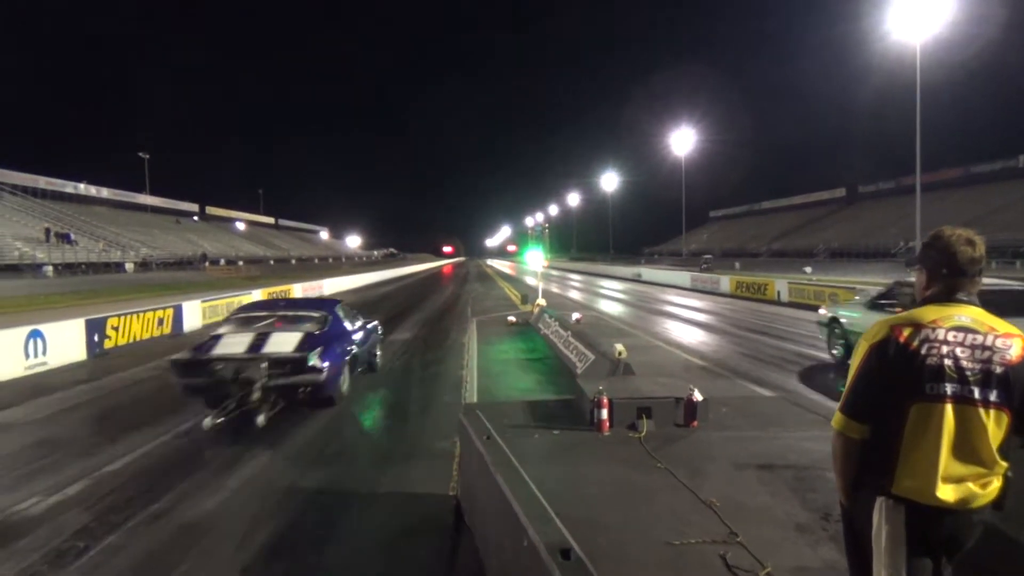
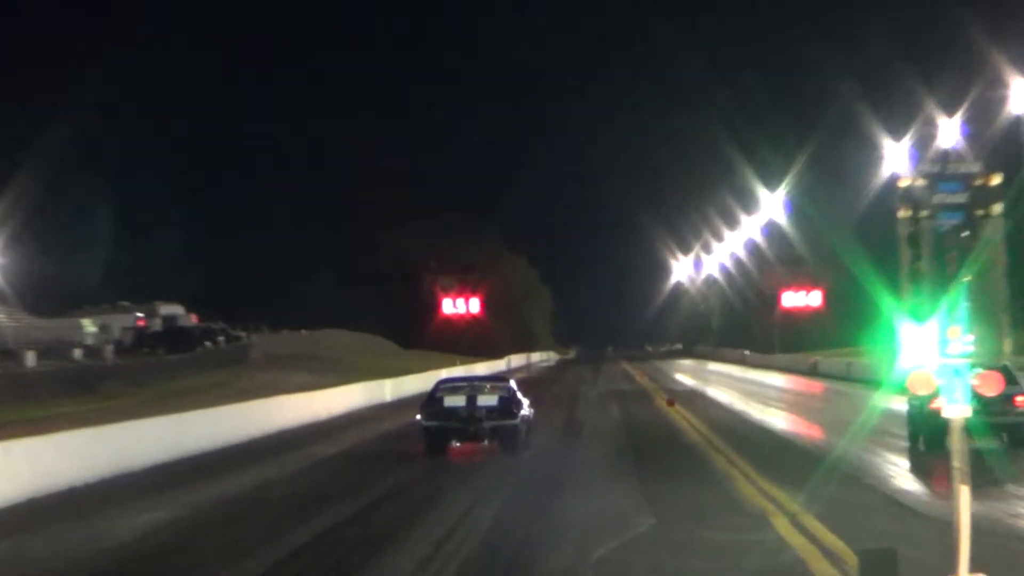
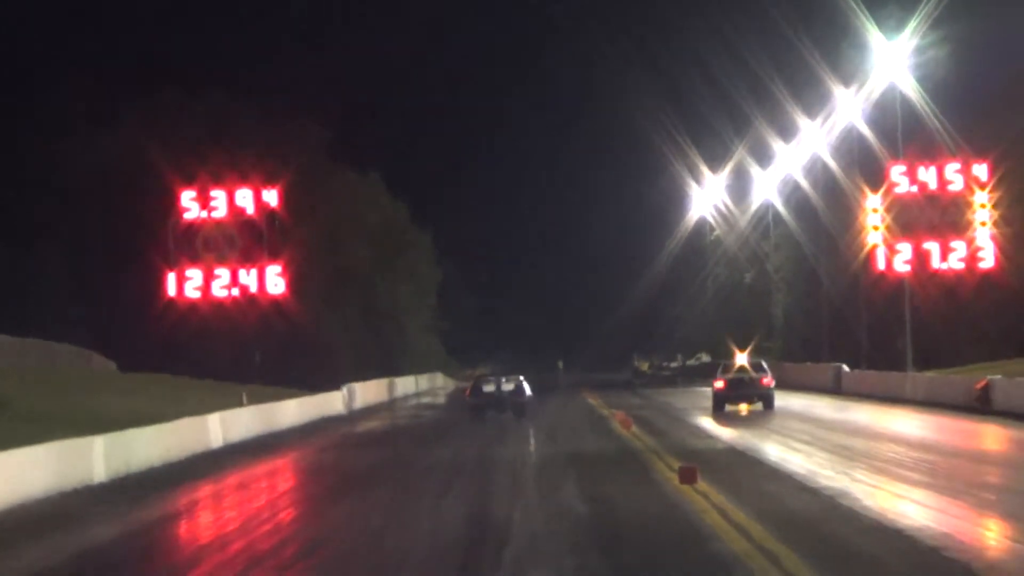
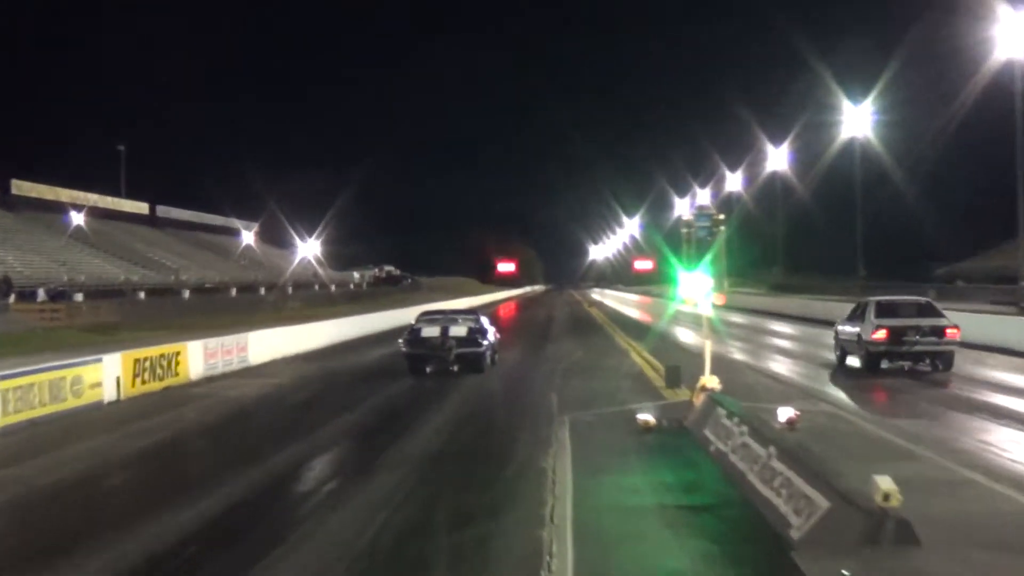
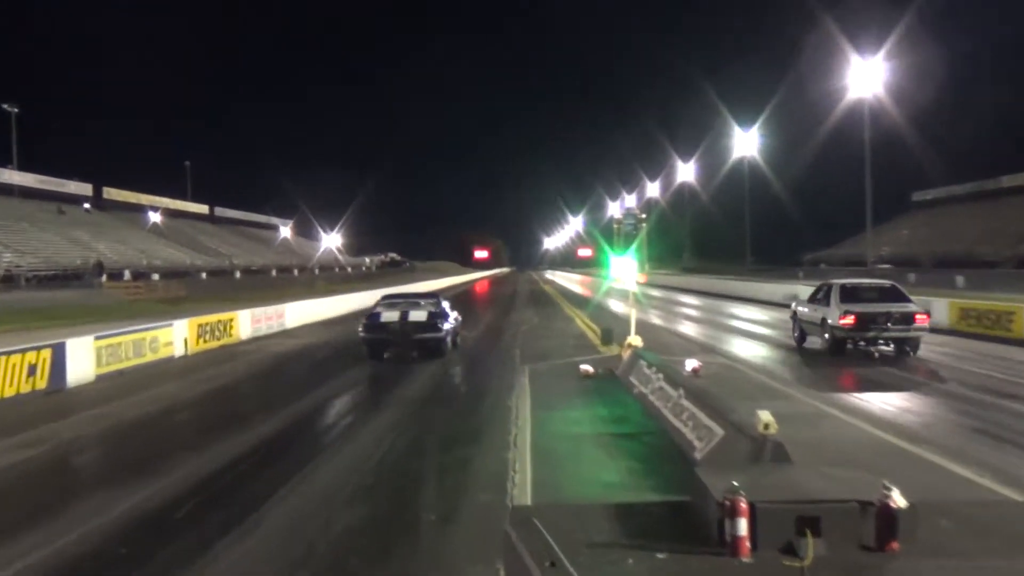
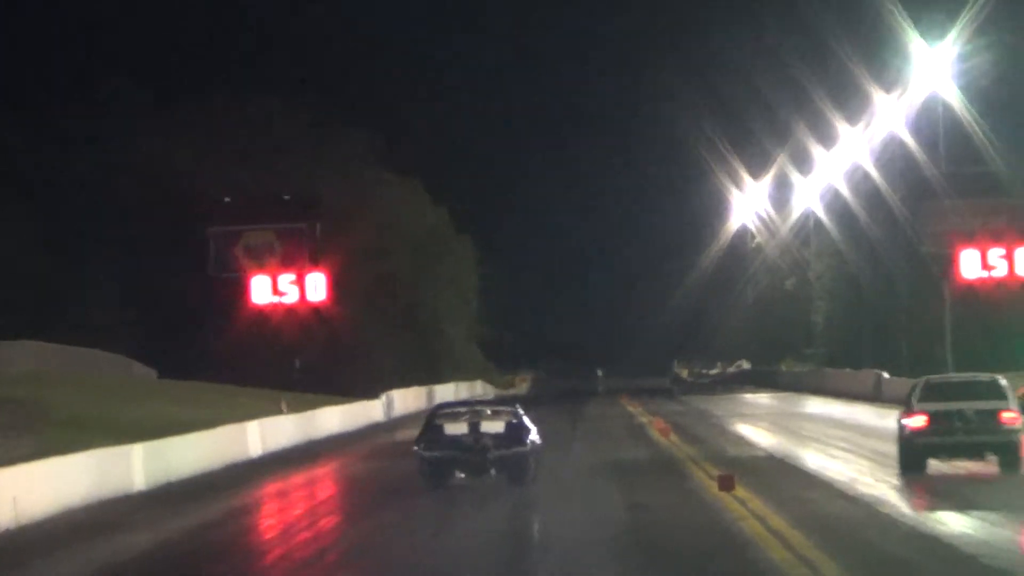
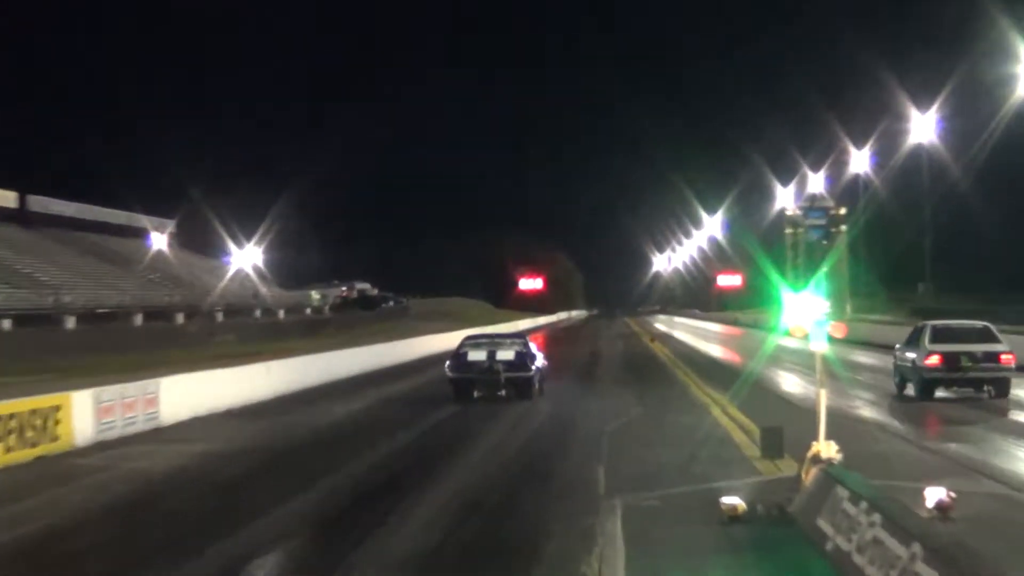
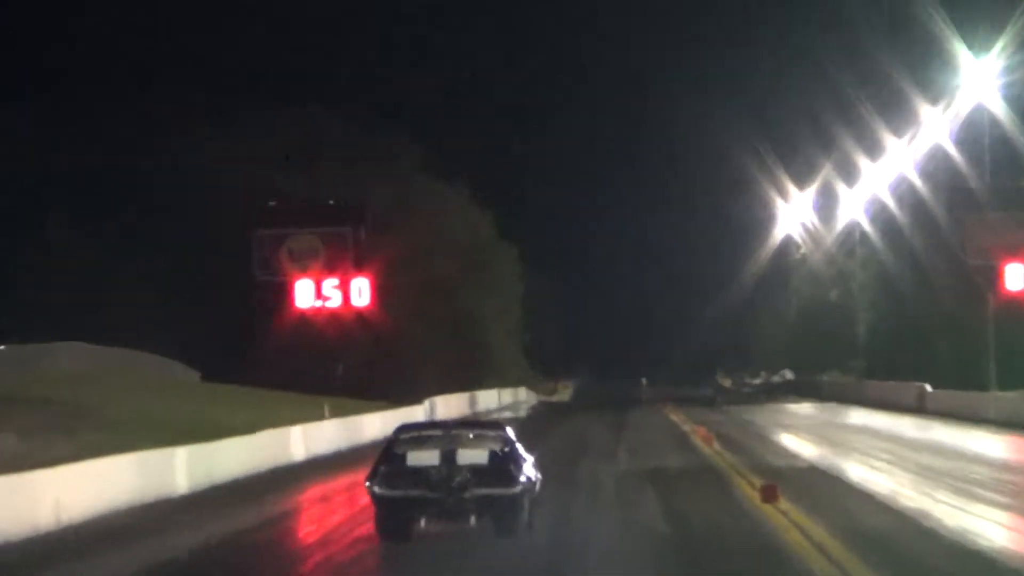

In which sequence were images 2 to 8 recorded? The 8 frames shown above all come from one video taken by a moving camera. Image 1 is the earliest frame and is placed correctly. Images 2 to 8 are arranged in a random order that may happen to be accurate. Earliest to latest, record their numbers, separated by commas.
5, 4, 7, 2, 8, 6, 3
